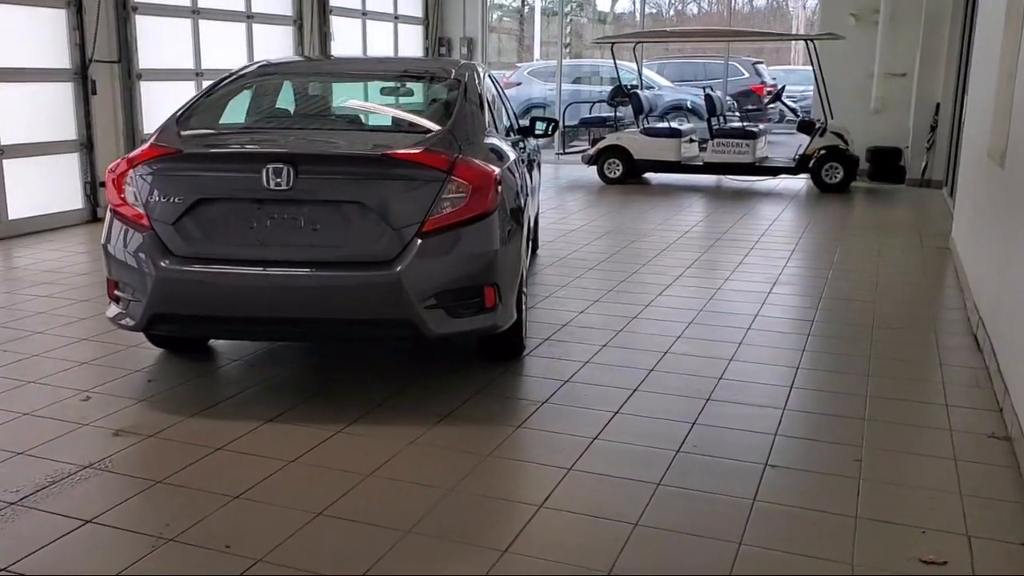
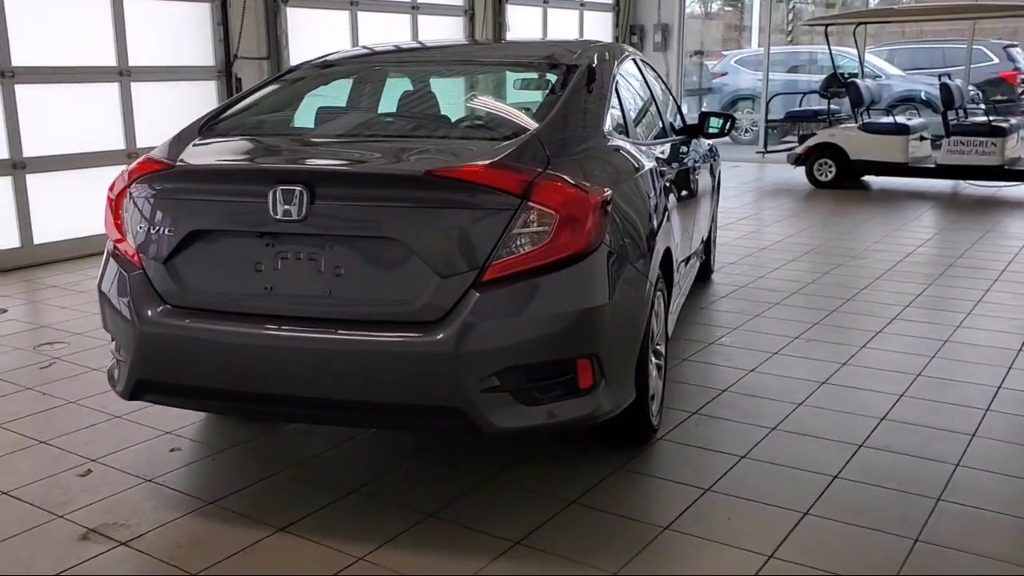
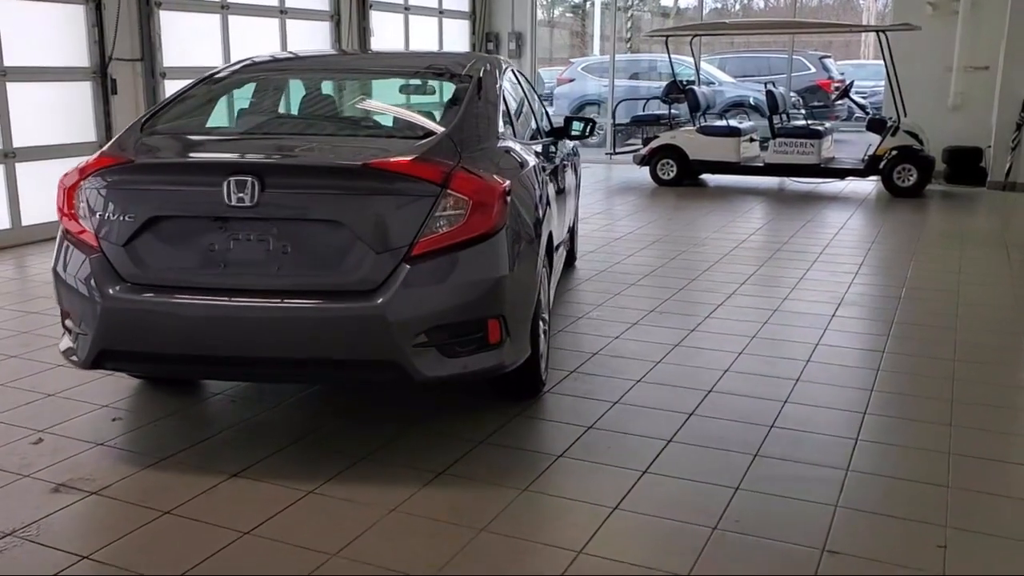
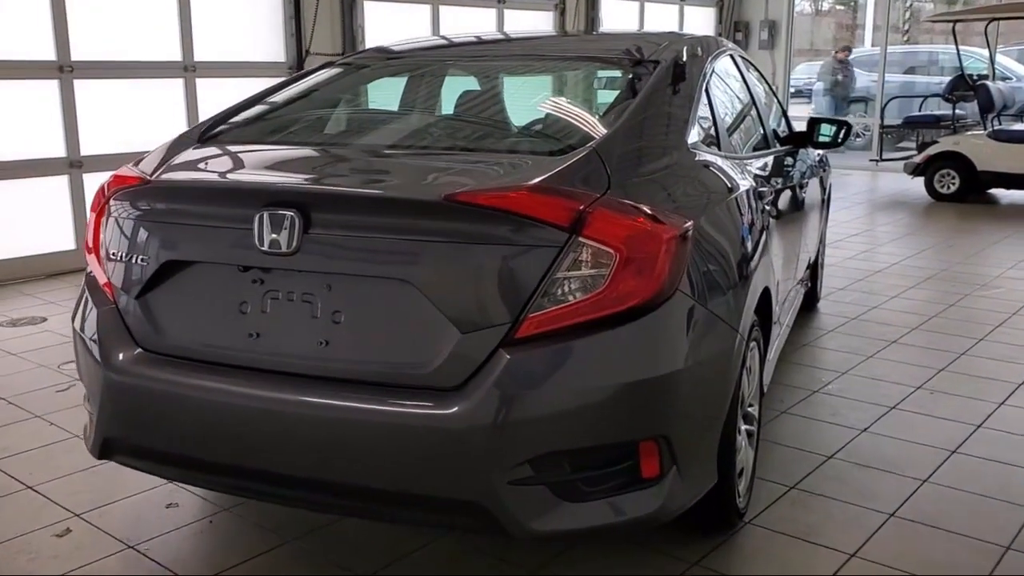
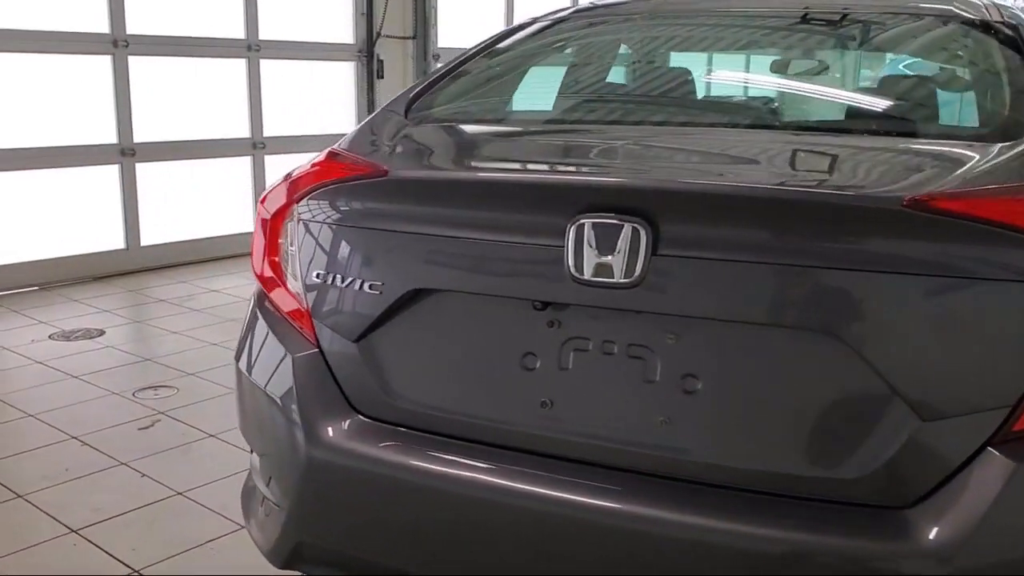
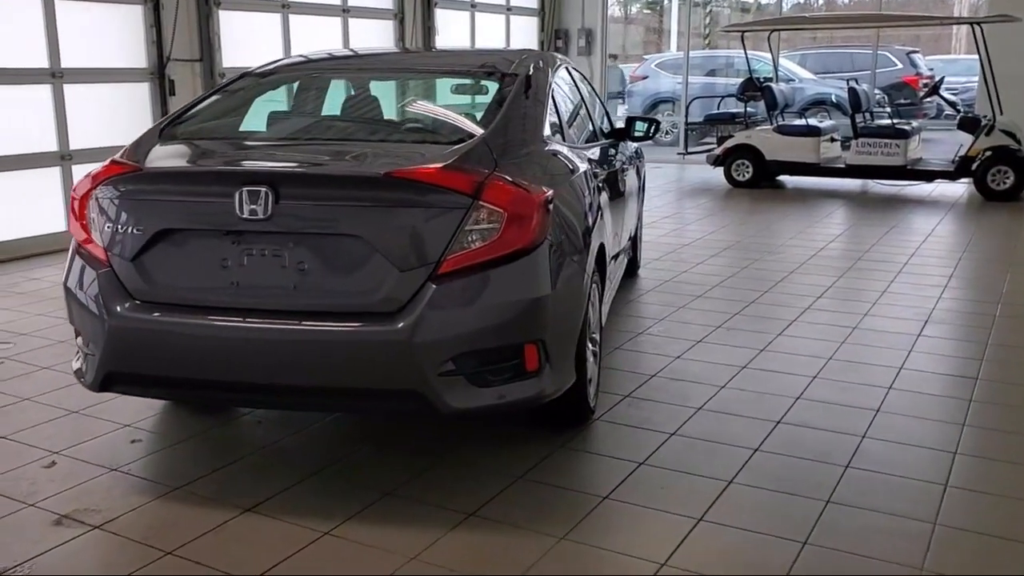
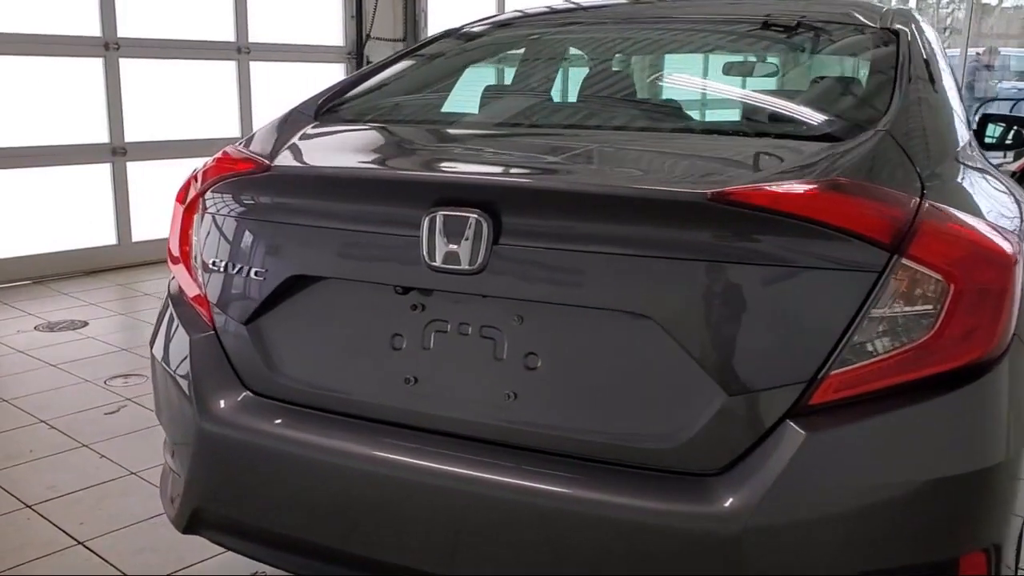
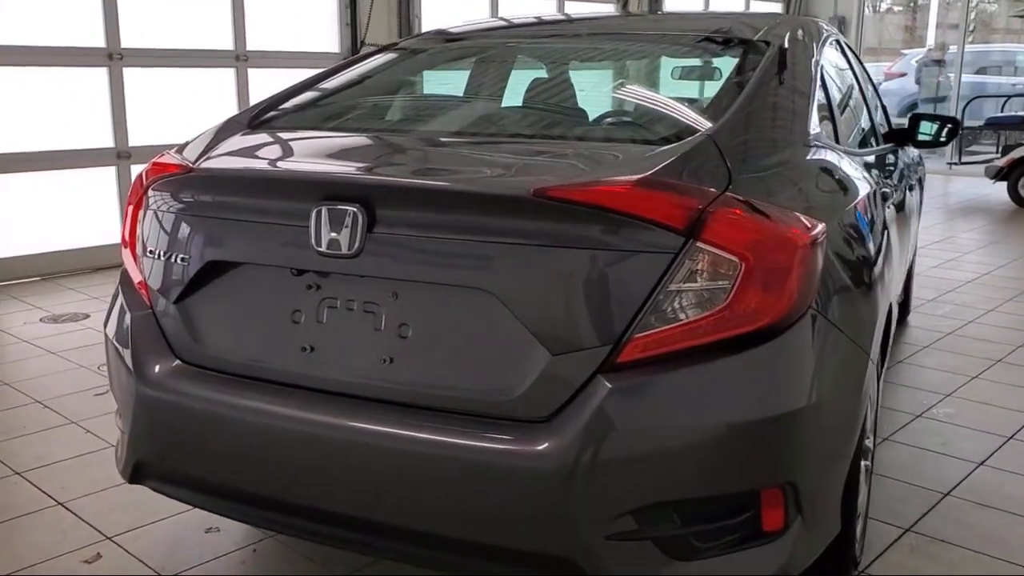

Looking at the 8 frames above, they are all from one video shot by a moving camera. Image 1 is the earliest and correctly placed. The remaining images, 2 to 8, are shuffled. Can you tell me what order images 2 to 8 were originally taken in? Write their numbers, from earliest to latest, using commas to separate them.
3, 6, 2, 4, 8, 7, 5
